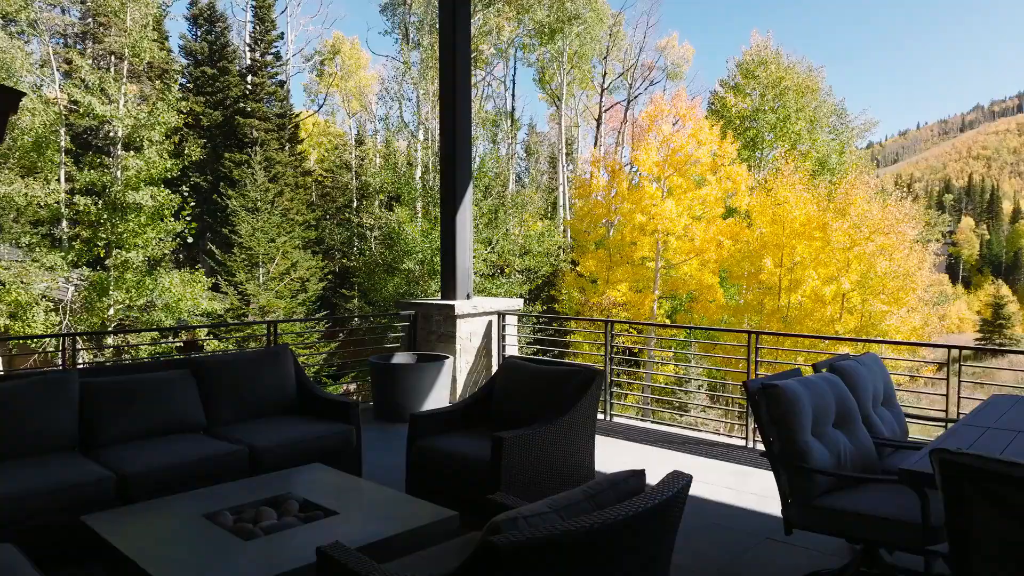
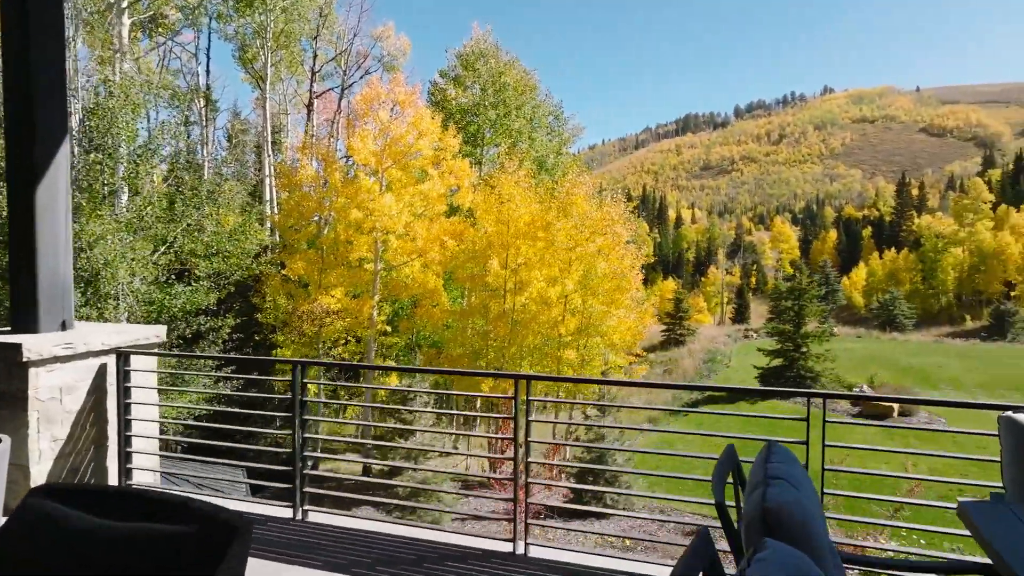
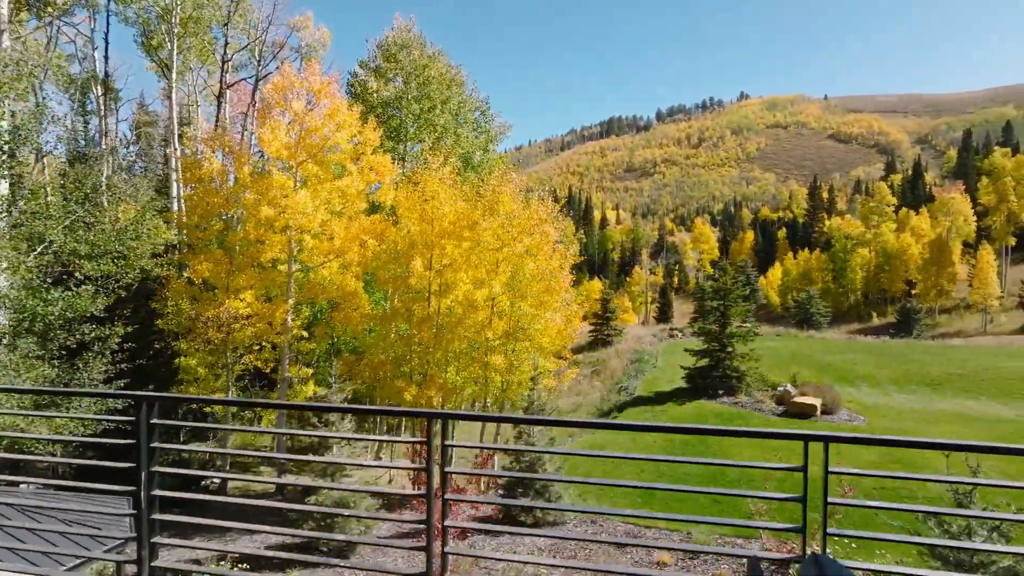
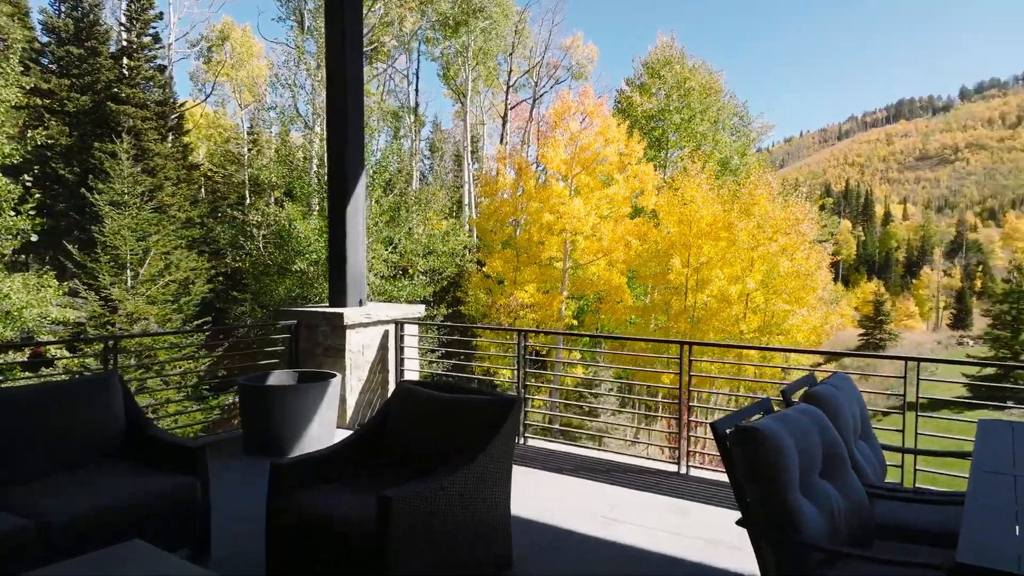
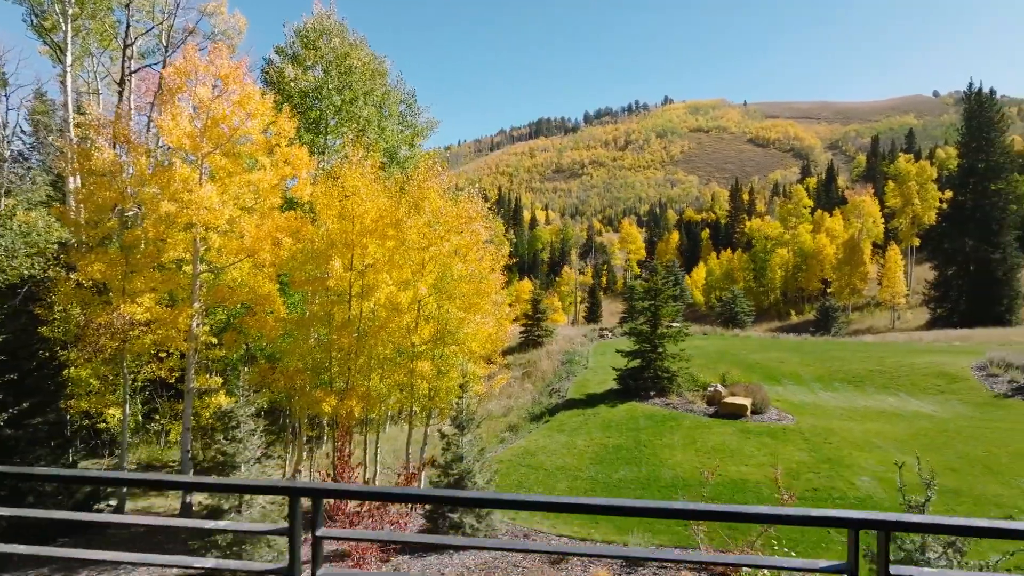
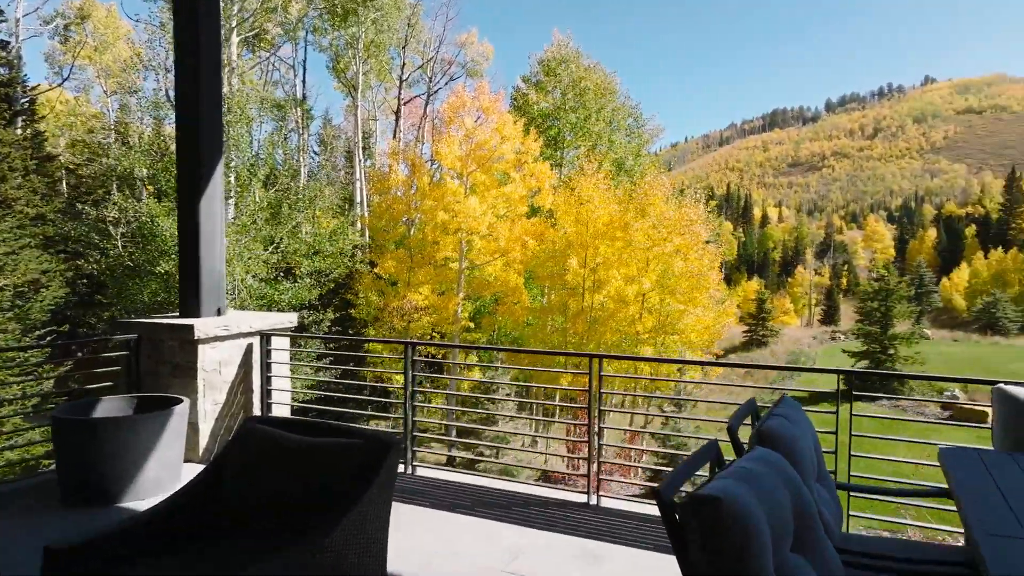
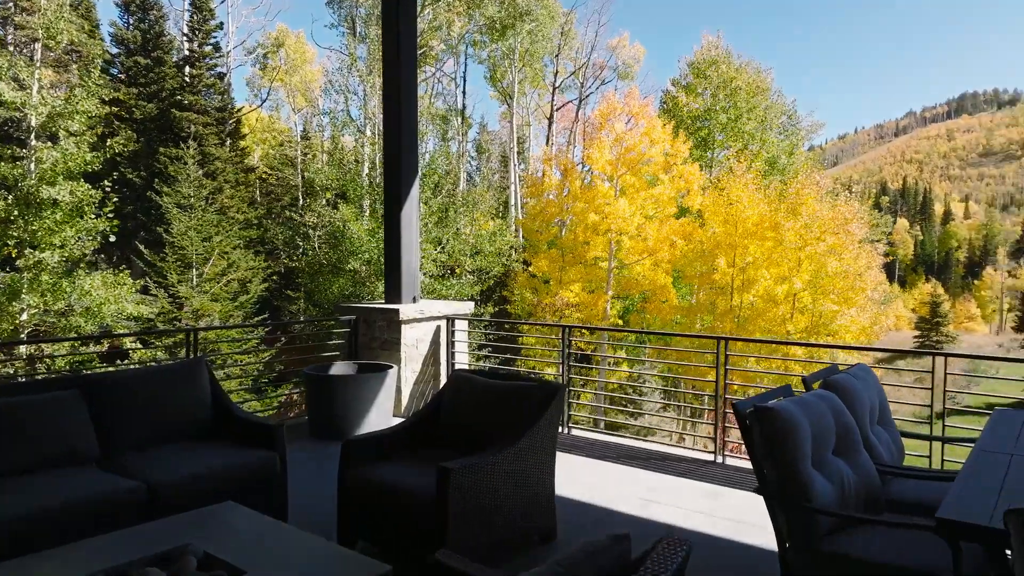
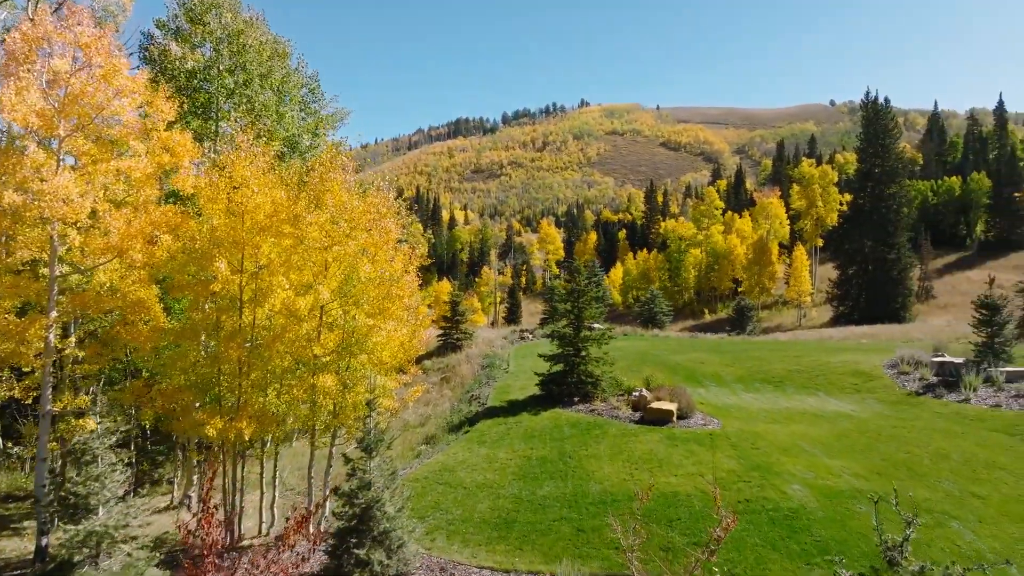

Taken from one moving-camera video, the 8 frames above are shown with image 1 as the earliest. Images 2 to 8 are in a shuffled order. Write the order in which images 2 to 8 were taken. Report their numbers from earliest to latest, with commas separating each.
7, 4, 6, 2, 3, 5, 8
